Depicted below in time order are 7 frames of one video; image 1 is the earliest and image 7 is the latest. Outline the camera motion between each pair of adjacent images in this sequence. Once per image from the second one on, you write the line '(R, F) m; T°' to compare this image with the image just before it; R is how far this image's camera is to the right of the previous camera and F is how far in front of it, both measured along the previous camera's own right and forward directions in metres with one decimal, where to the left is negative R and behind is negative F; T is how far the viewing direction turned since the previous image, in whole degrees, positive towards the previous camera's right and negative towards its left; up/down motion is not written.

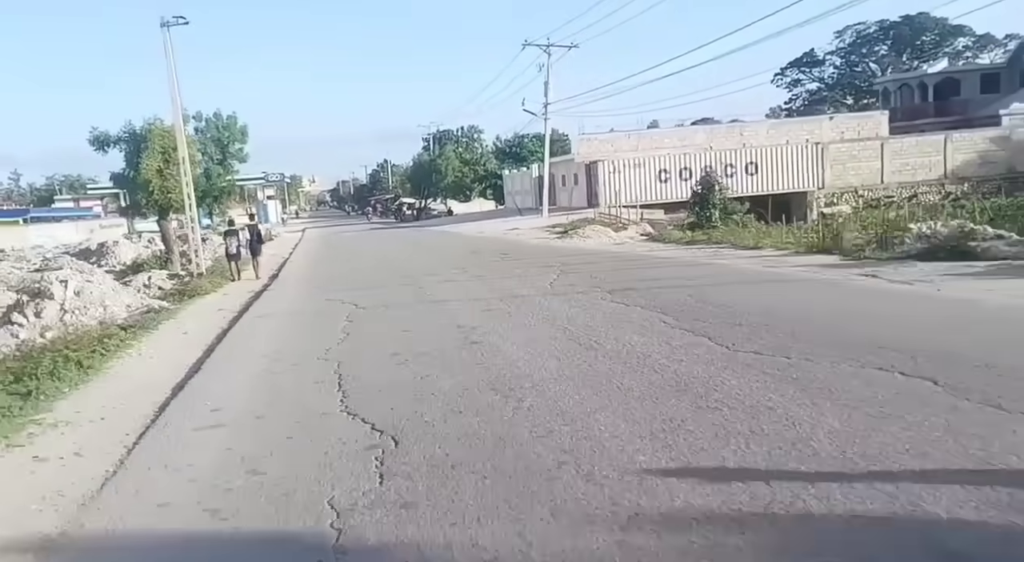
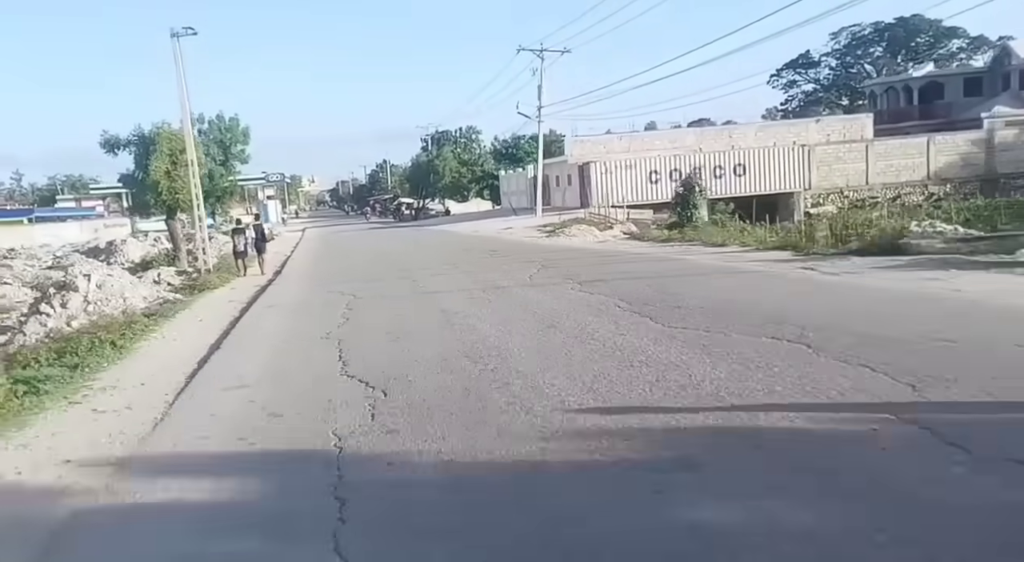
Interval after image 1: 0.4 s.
(+0.3, -1.5) m; 0°
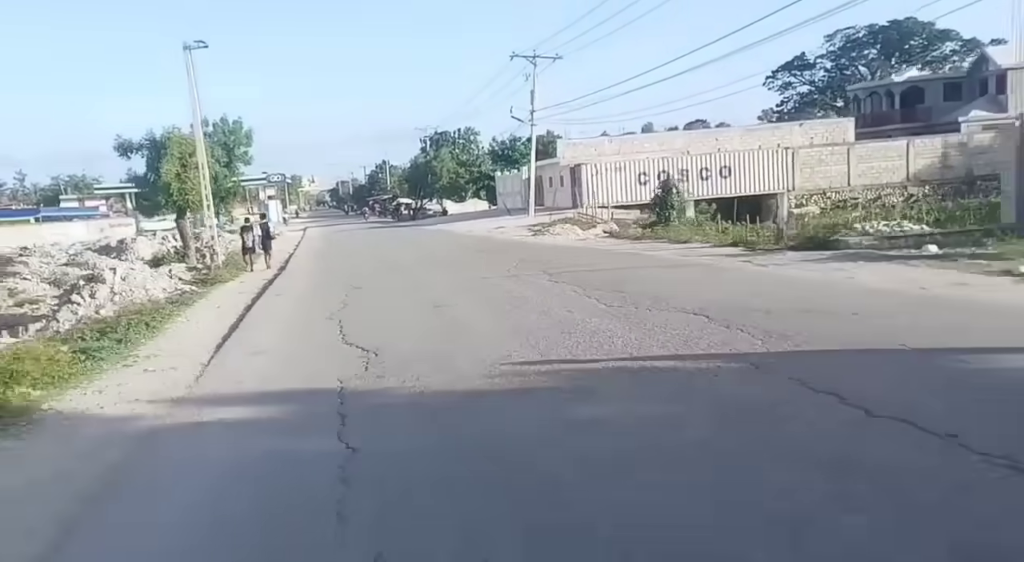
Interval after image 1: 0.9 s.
(+0.4, -2.0) m; 0°
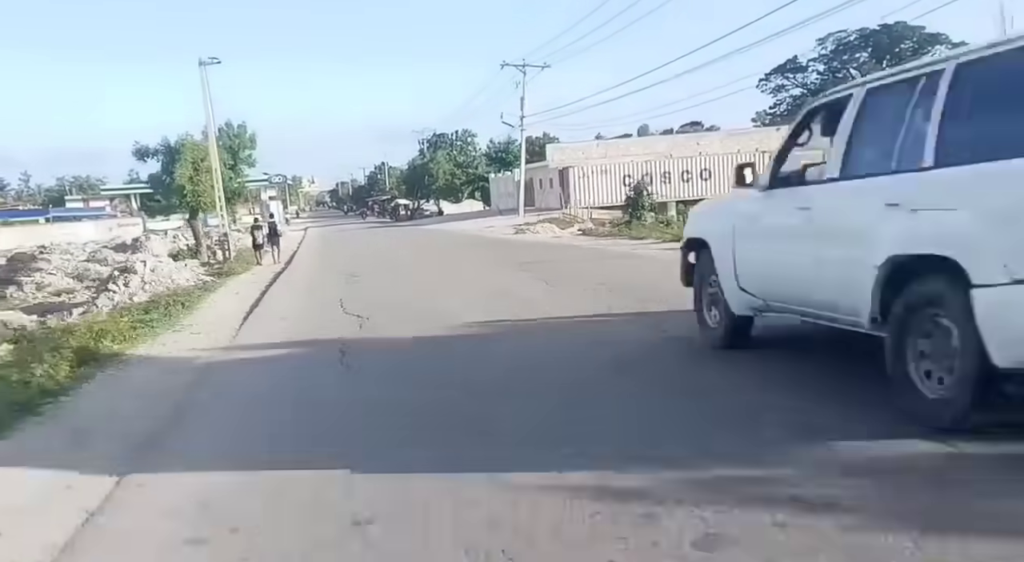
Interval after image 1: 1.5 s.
(+0.6, -3.0) m; 0°
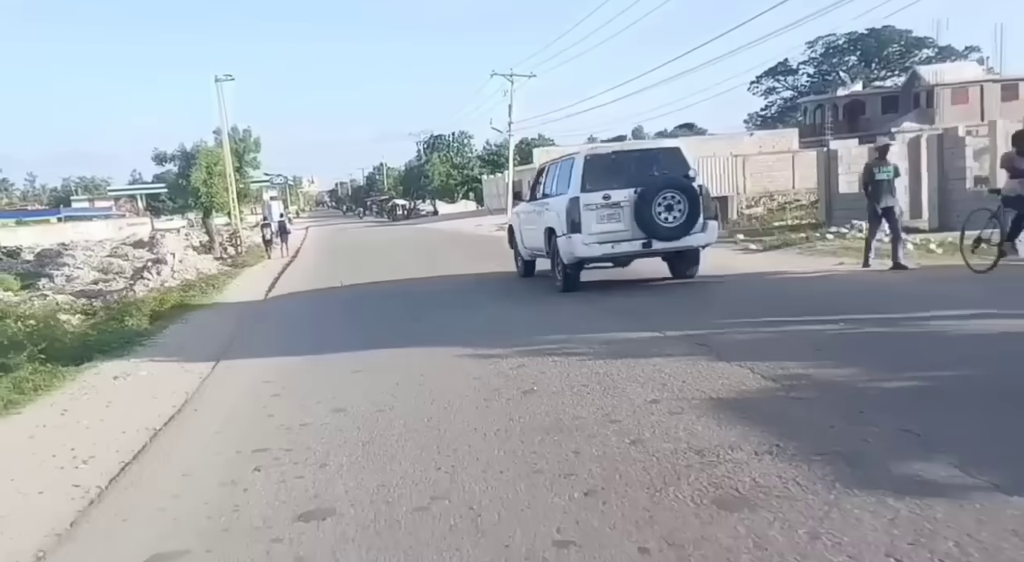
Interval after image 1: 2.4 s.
(+0.8, -3.9) m; 0°
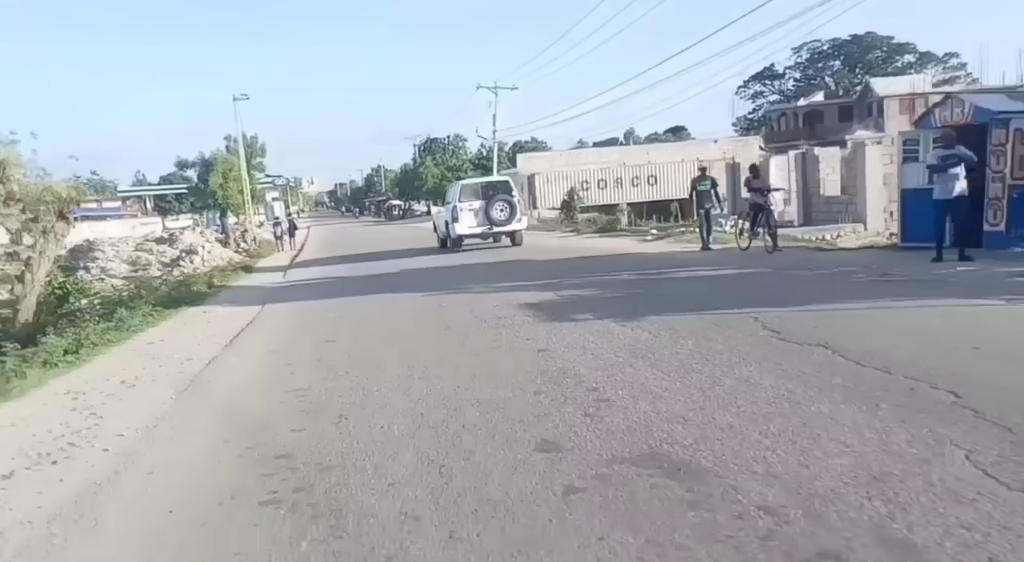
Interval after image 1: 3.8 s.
(+1.2, -5.9) m; 0°
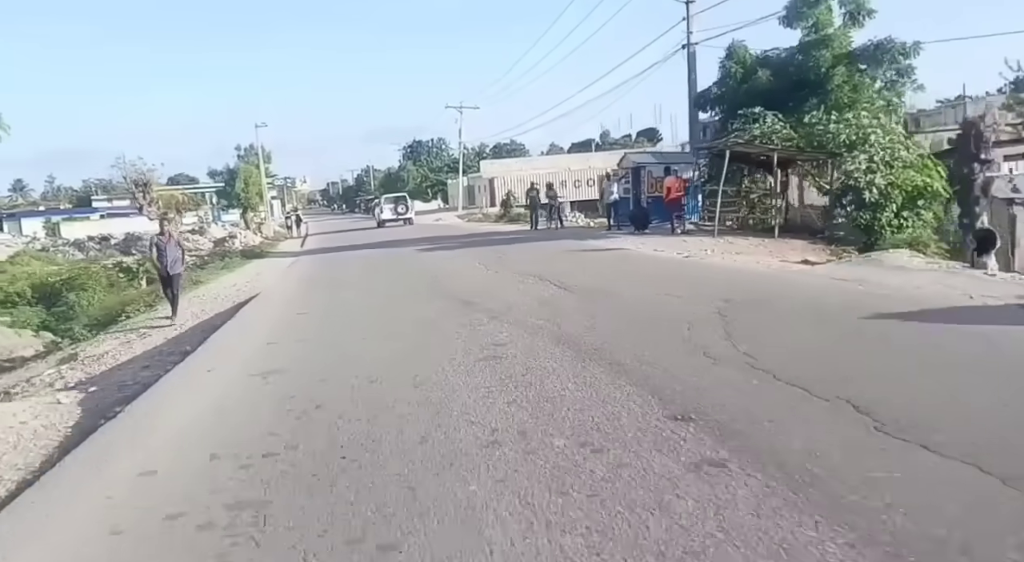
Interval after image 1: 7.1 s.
(+2.9, -14.3) m; +1°
